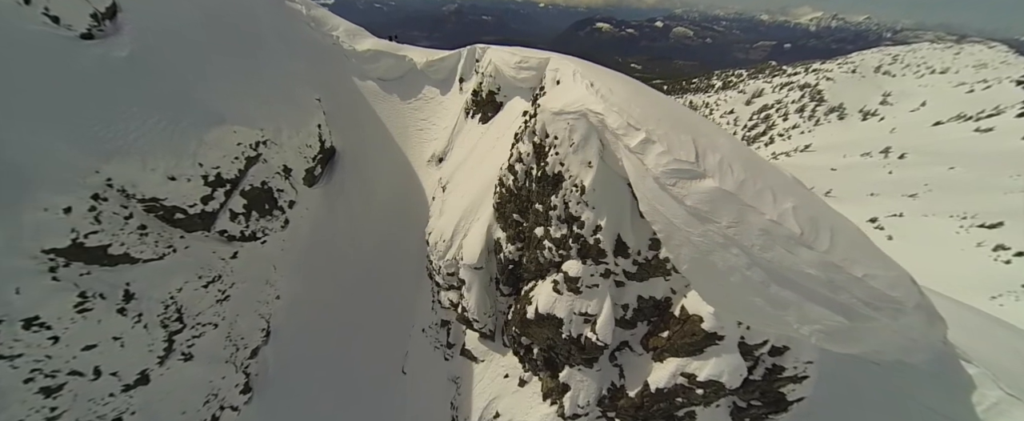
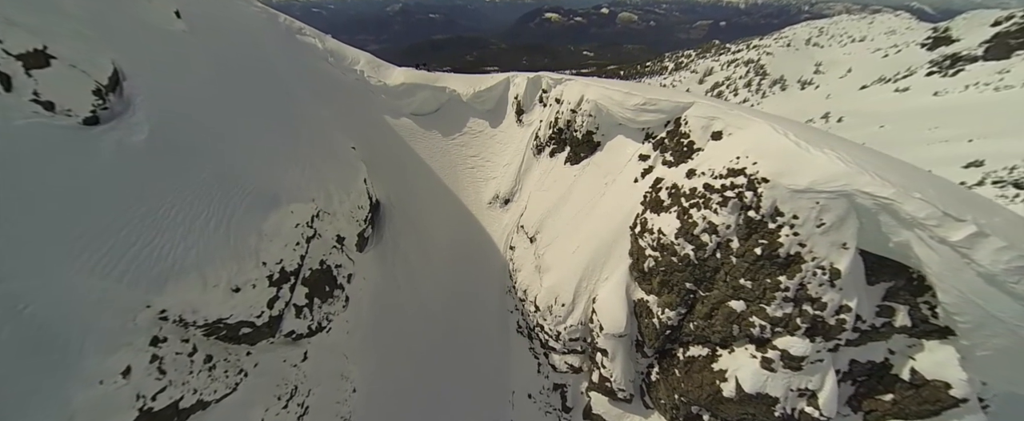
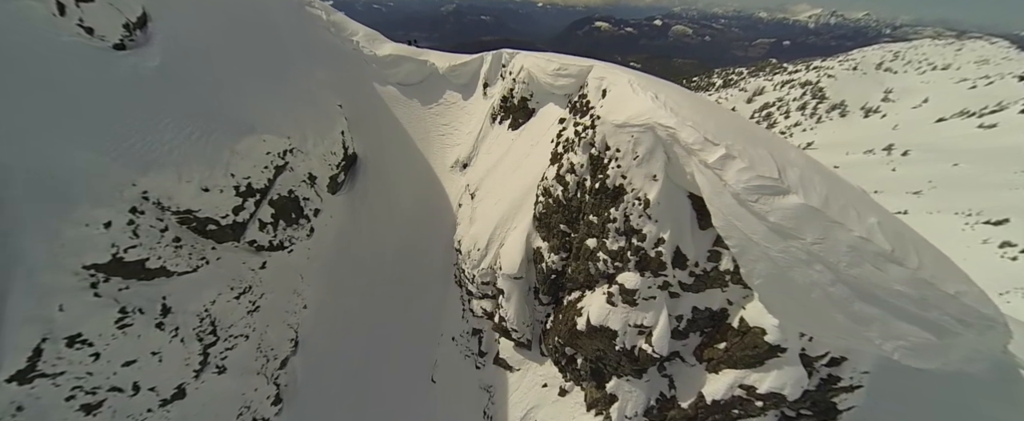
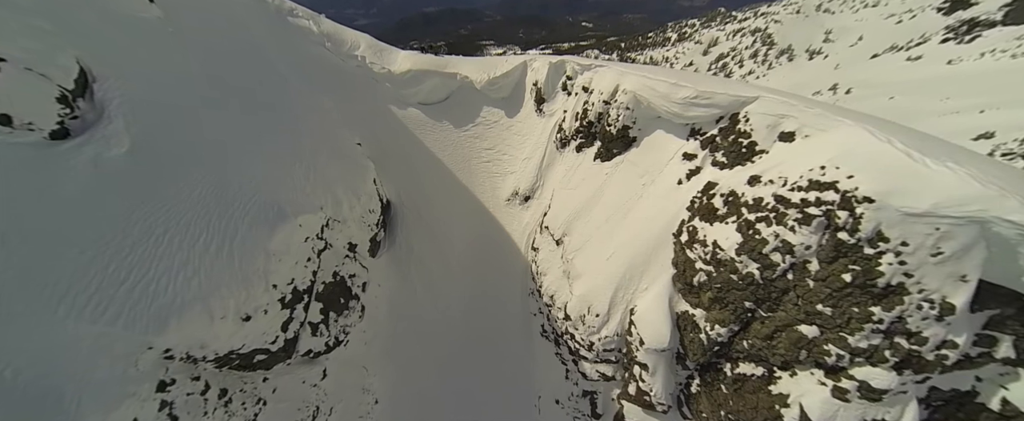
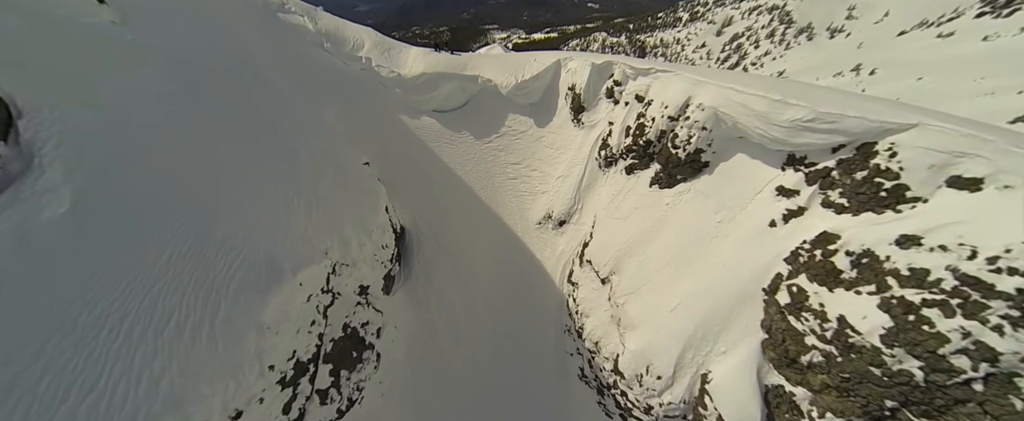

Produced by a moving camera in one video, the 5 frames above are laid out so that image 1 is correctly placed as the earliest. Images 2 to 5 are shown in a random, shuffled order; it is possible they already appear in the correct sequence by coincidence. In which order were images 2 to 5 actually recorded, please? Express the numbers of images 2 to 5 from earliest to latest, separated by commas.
3, 2, 4, 5
